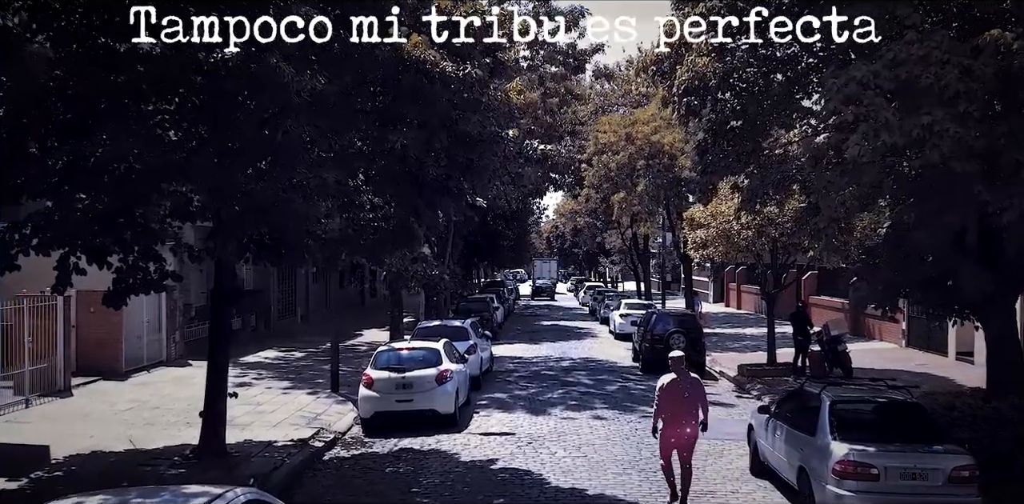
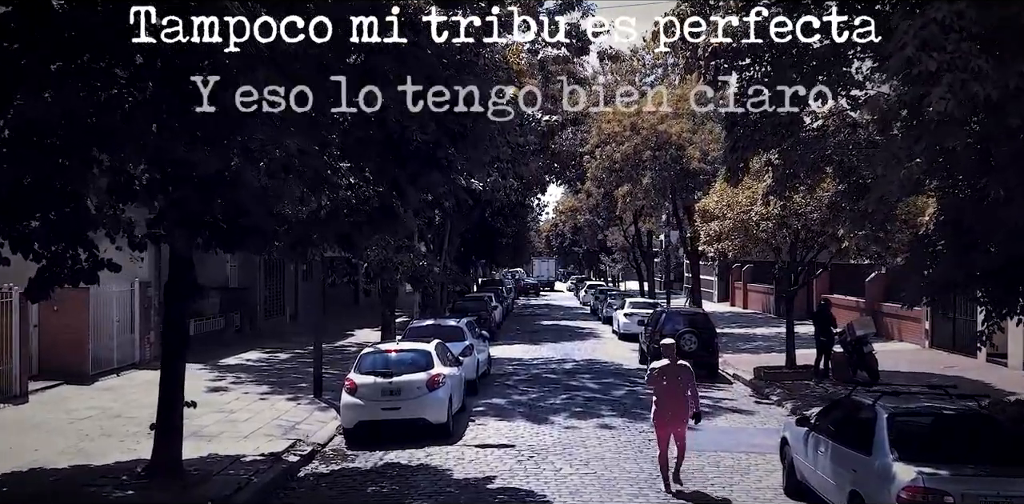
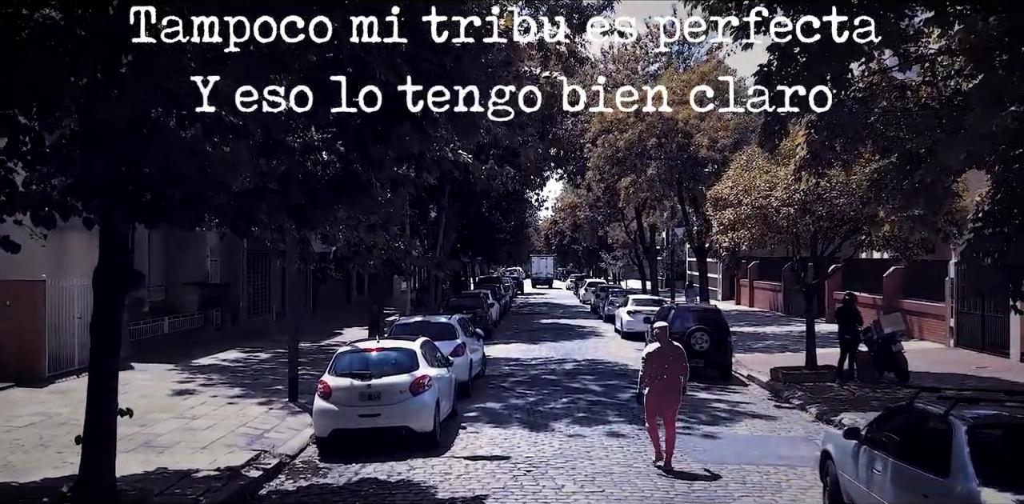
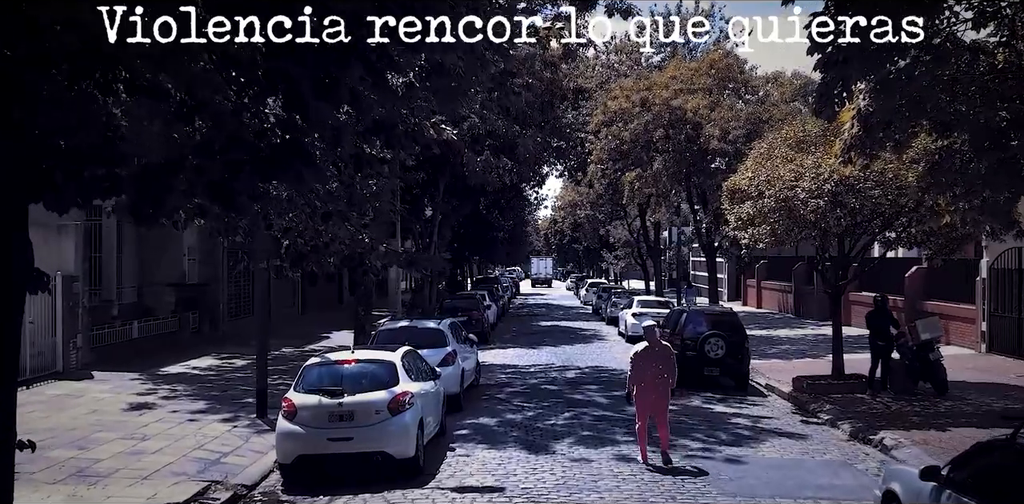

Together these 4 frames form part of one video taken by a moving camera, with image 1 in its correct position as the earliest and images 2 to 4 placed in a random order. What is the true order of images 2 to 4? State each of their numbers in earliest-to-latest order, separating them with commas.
2, 3, 4
